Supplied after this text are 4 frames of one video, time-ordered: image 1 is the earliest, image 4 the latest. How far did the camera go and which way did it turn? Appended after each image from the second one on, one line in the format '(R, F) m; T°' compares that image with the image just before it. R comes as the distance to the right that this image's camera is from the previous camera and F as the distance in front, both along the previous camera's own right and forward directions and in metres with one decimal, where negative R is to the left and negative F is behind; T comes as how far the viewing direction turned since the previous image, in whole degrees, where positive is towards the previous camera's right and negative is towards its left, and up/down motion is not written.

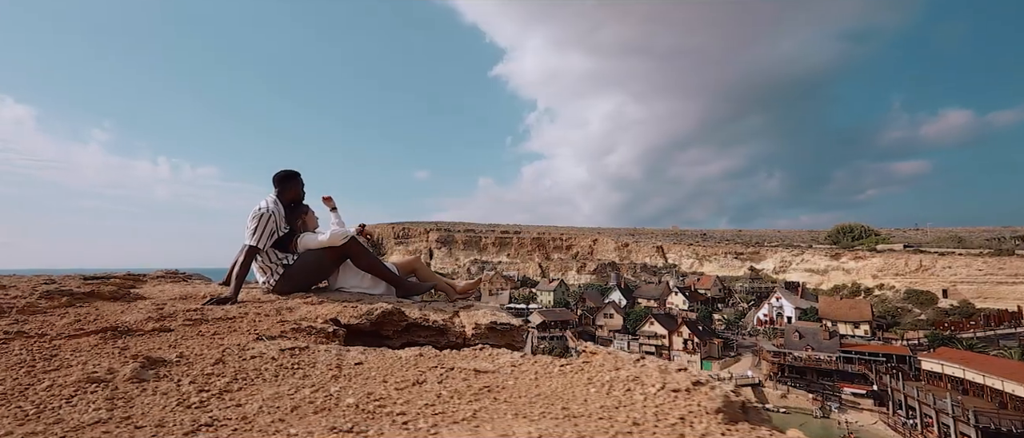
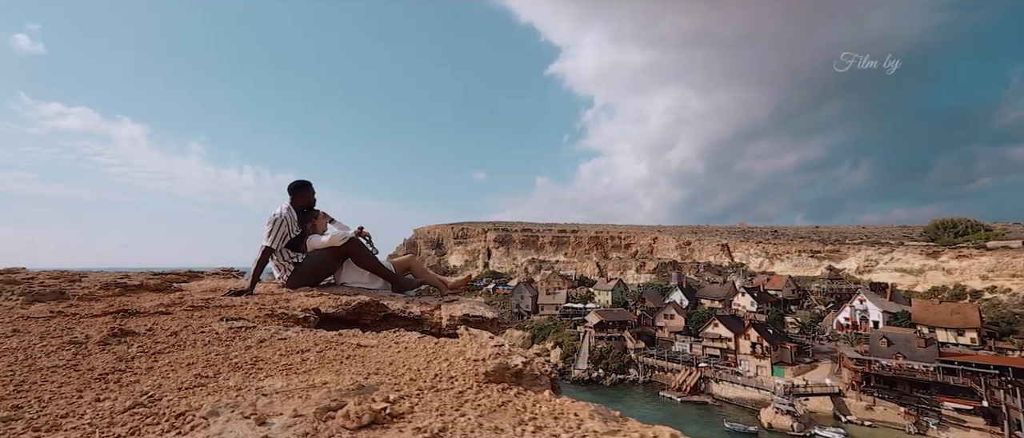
(+1.1, -0.5) m; -7°
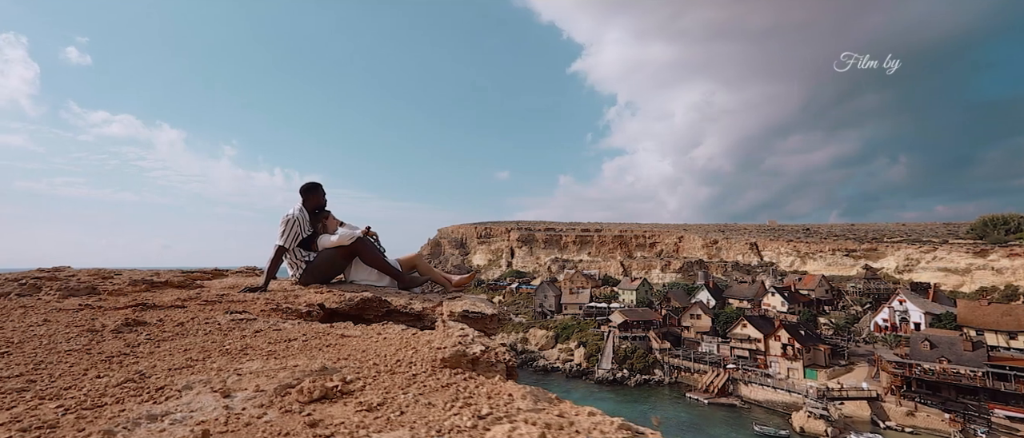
(+0.3, -0.2) m; -3°
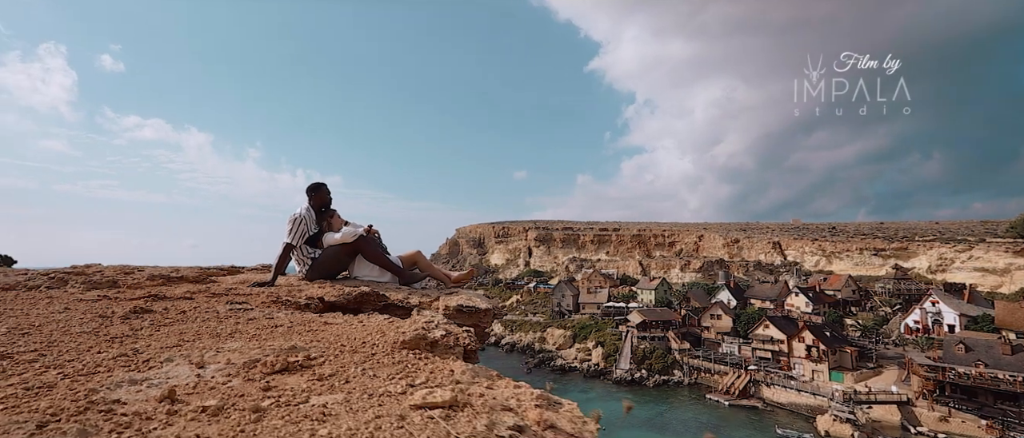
(+0.4, -0.2) m; -2°
